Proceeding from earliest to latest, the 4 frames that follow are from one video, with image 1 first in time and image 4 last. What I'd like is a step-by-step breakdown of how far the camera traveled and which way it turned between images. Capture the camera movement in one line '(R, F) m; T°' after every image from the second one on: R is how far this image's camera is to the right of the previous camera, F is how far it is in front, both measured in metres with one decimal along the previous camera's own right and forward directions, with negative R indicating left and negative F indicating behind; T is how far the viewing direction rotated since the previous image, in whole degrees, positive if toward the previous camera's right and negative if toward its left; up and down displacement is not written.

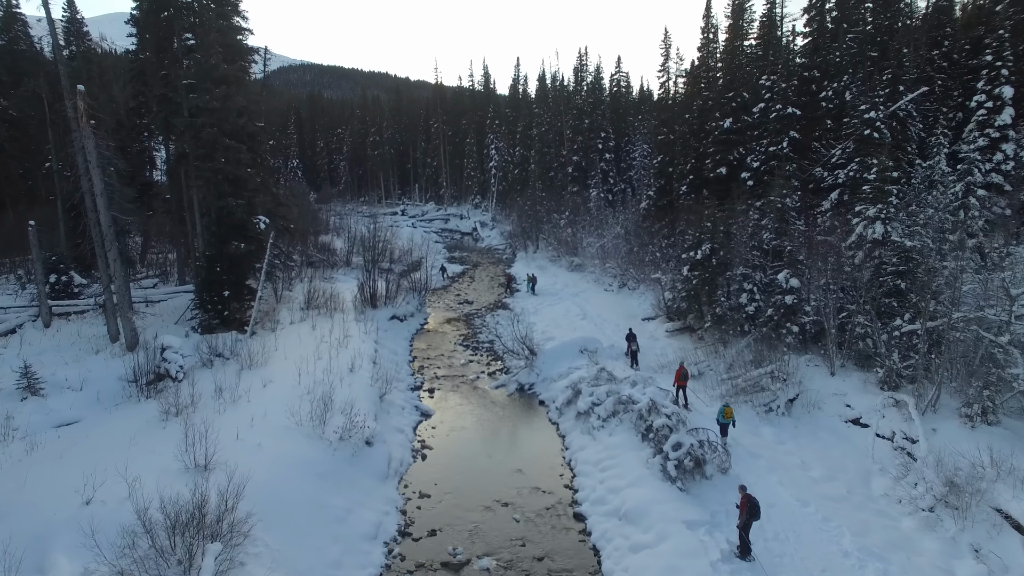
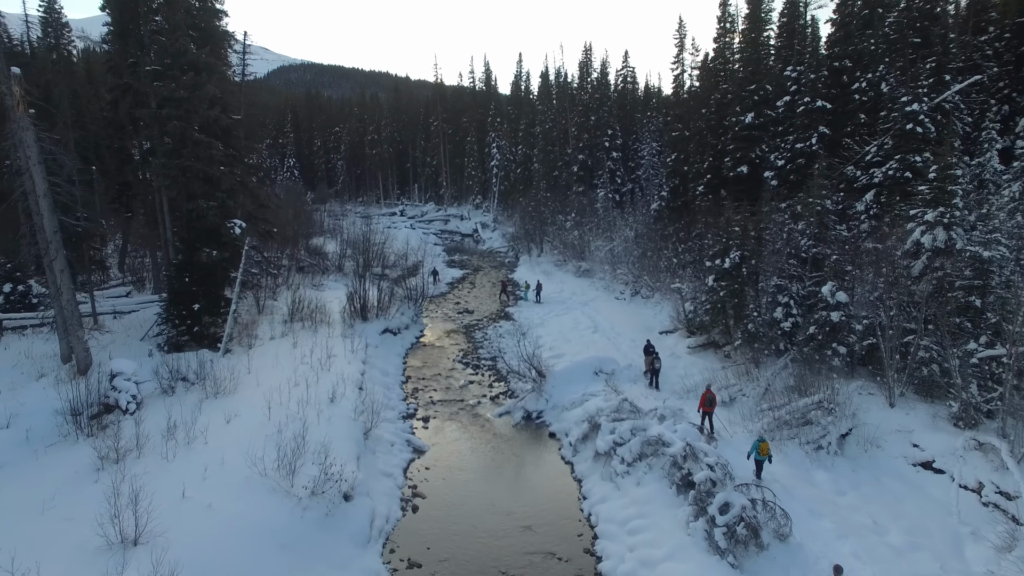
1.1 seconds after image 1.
(-0.1, +2.1) m; 0°
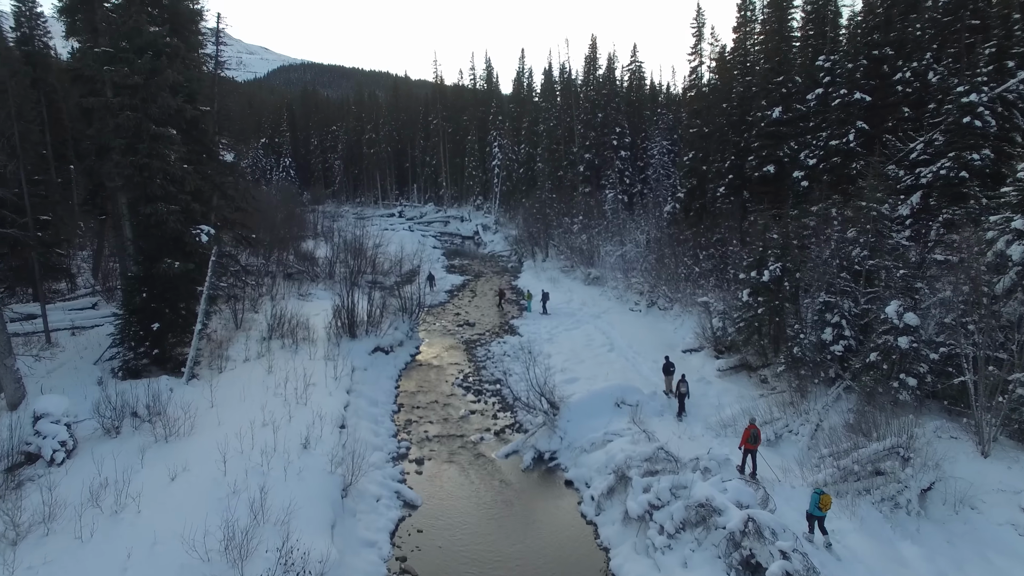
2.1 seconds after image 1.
(-0.1, +2.2) m; 0°
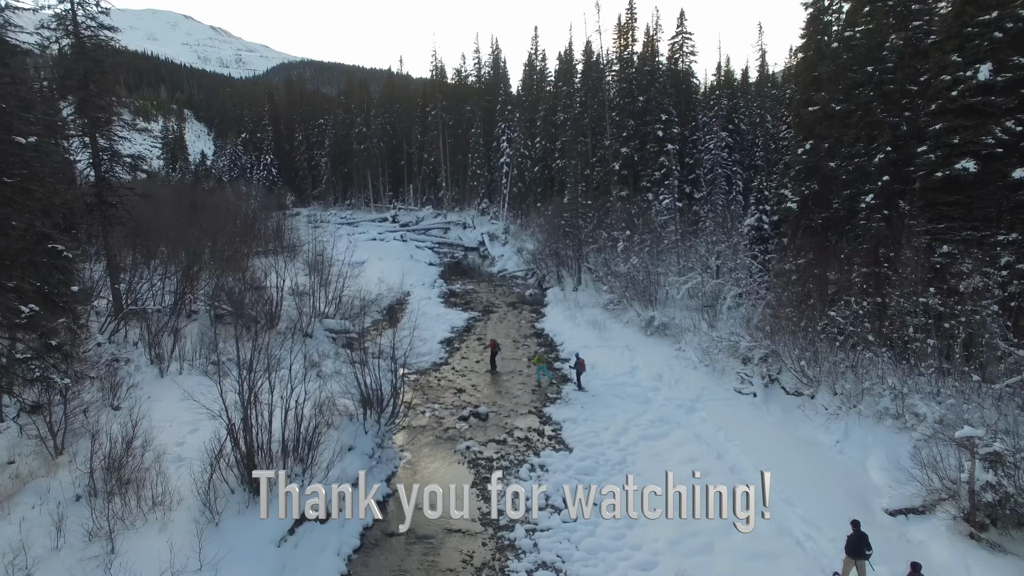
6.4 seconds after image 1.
(-0.6, +9.3) m; 0°
